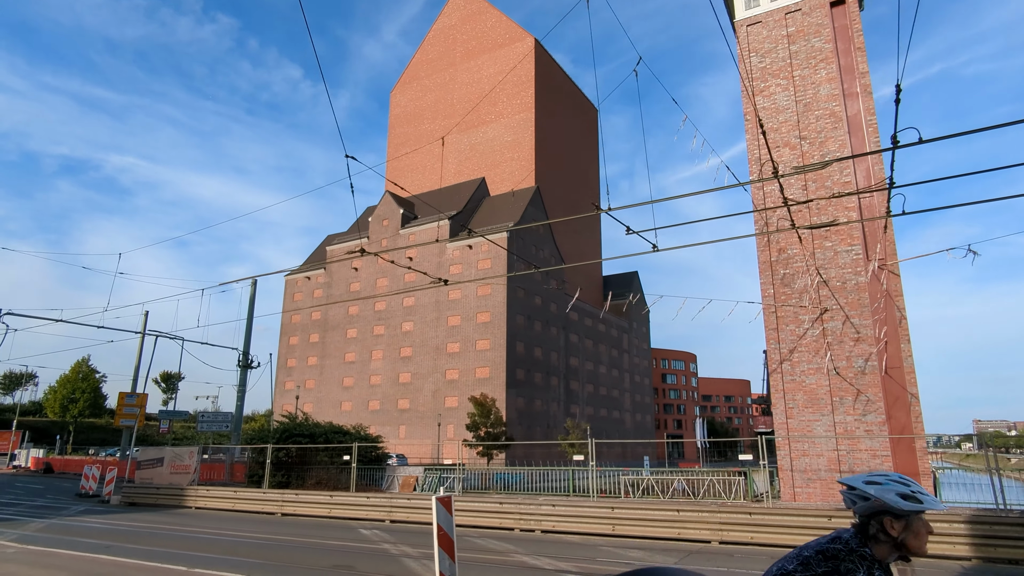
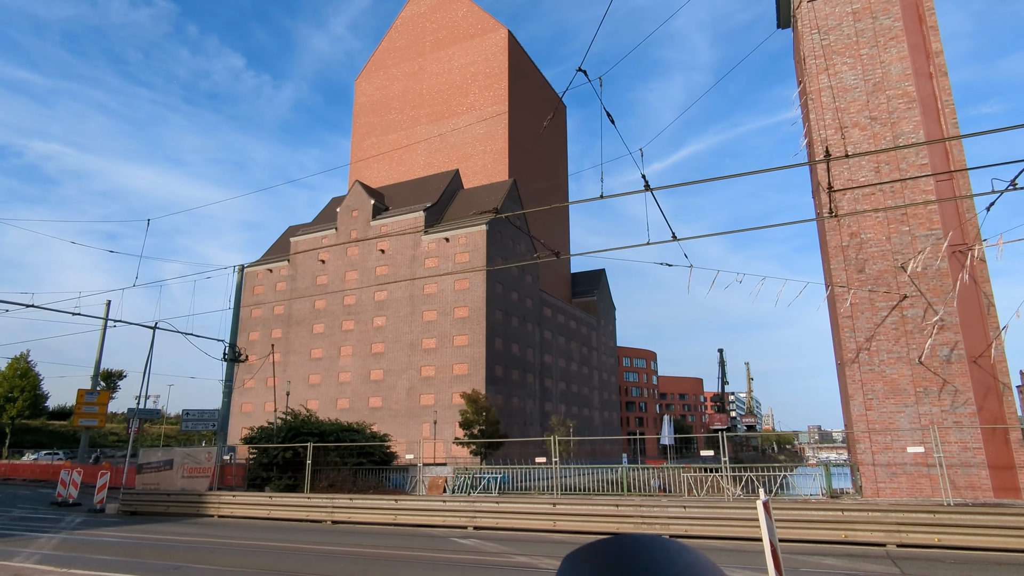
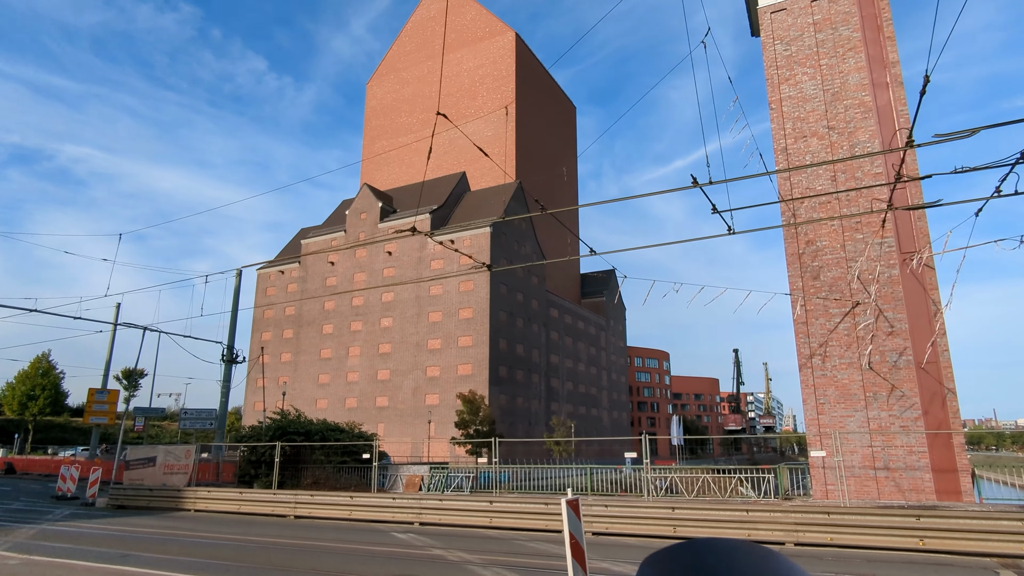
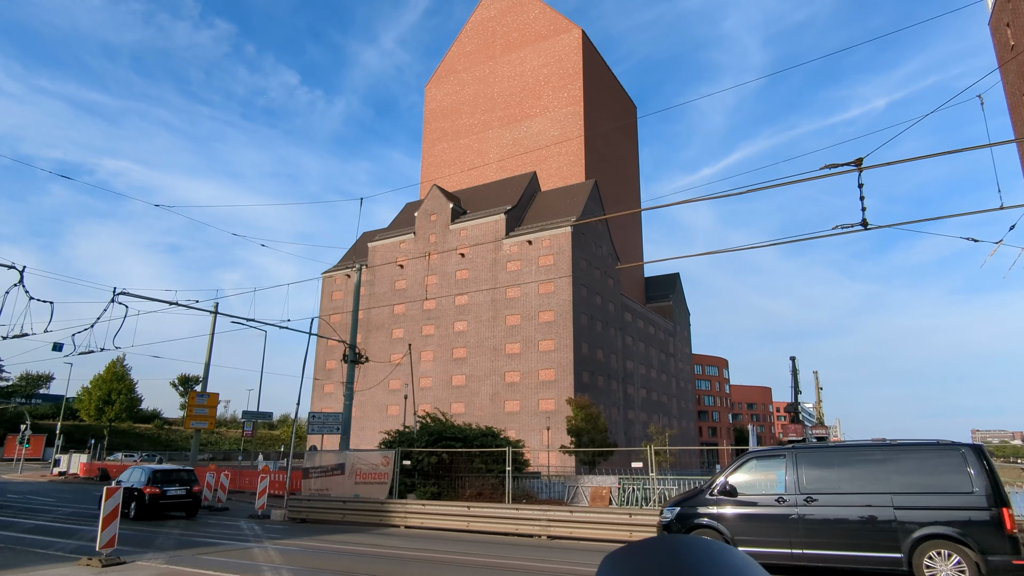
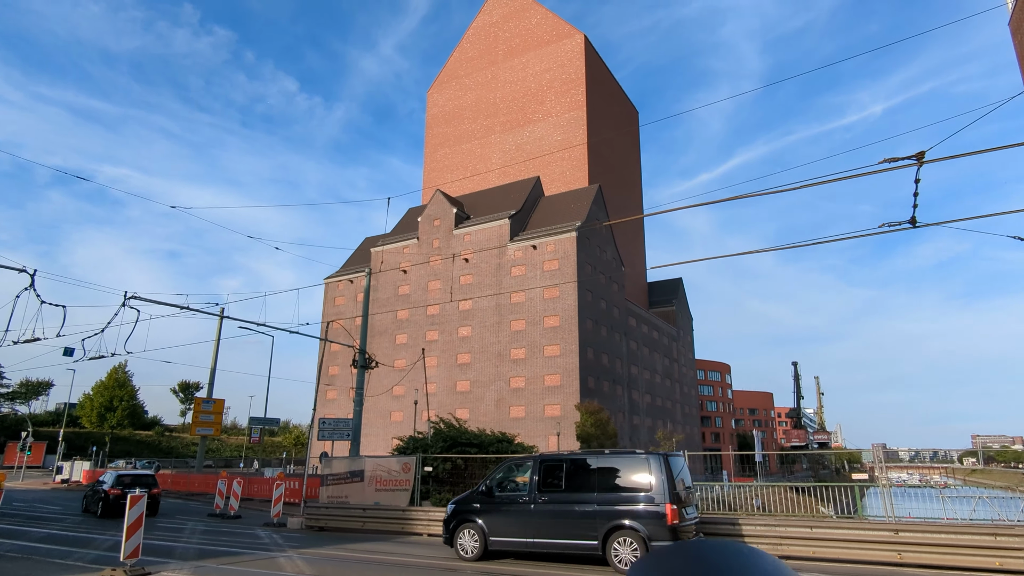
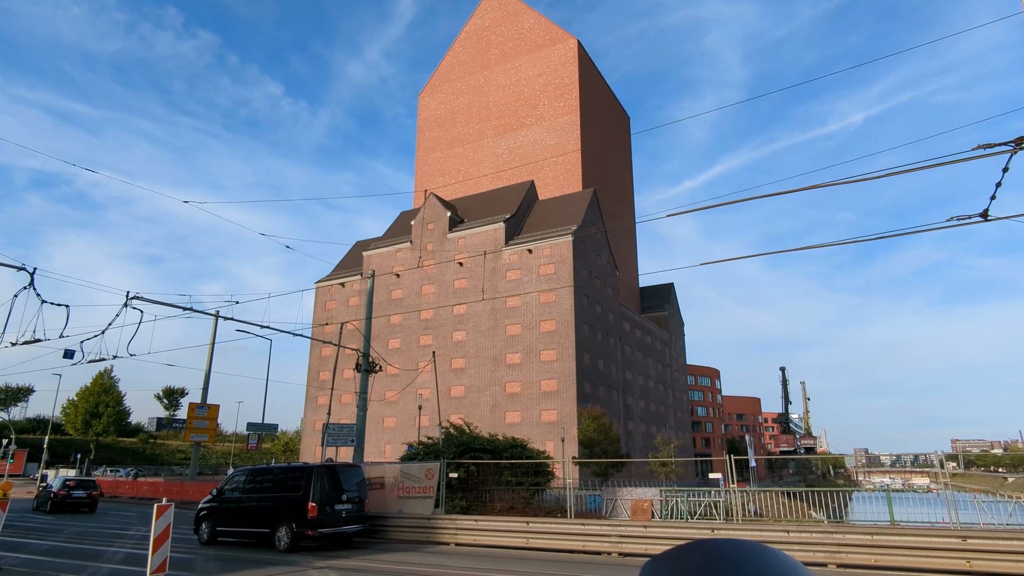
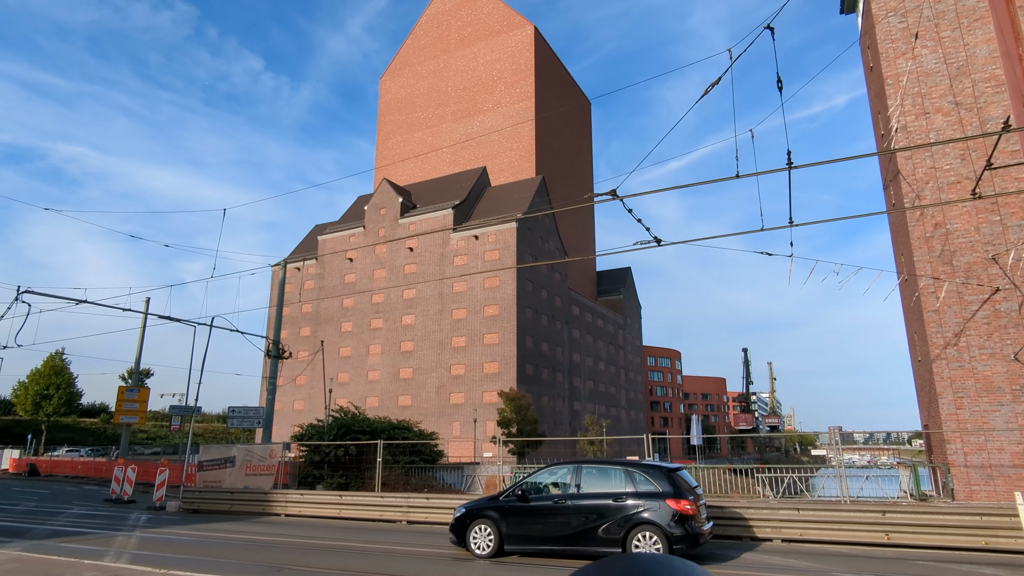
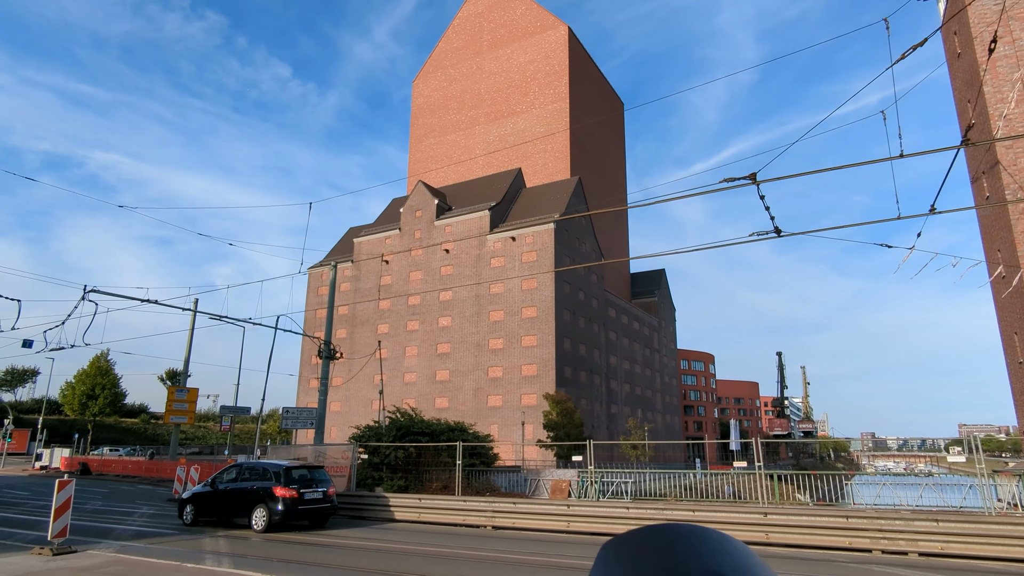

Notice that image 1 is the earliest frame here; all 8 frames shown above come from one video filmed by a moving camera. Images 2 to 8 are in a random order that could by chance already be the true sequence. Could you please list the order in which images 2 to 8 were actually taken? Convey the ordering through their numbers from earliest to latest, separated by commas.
3, 2, 7, 8, 4, 5, 6
